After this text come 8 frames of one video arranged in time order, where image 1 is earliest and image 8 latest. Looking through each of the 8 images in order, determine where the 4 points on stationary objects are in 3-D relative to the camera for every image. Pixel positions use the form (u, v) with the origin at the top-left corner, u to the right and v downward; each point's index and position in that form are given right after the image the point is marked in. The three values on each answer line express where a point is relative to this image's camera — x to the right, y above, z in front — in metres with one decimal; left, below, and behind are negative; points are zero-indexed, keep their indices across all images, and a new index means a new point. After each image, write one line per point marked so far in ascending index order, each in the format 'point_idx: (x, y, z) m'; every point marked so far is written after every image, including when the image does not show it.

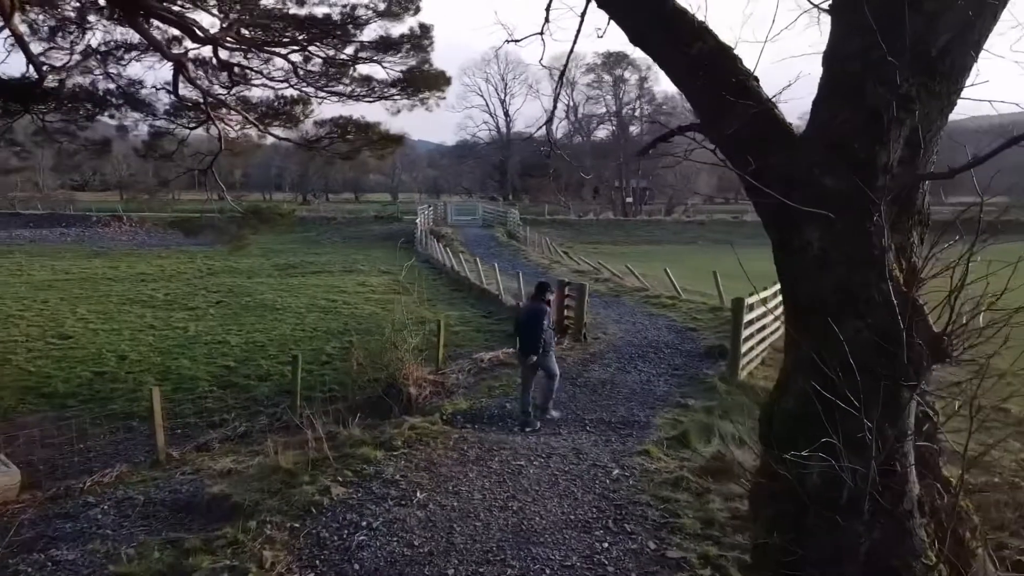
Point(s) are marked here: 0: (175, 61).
0: (-5.2, +3.5, +11.4) m
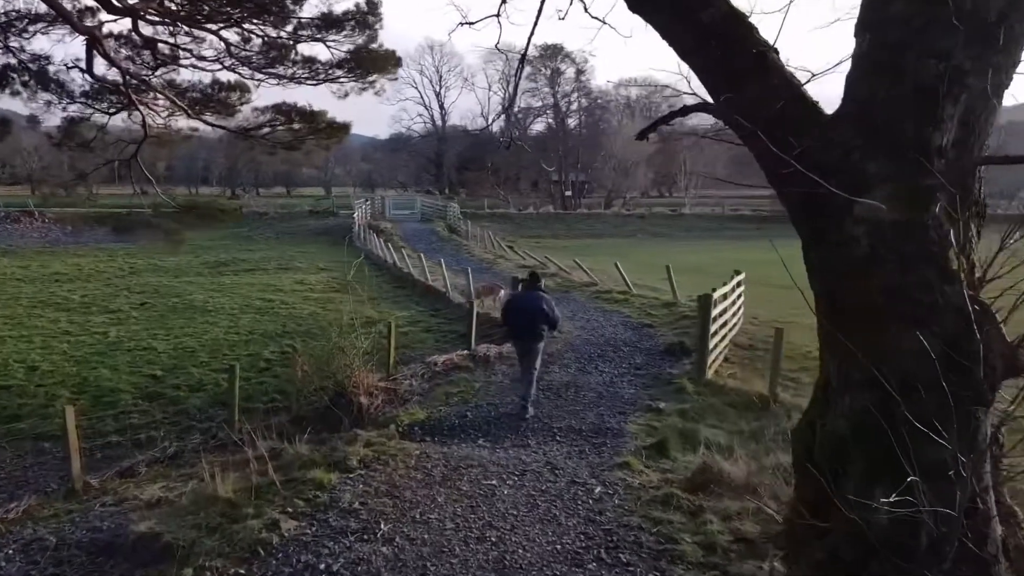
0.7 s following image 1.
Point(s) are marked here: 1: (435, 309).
0: (-5.8, +3.5, +10.1) m
1: (-2.0, -0.5, +19.2) m
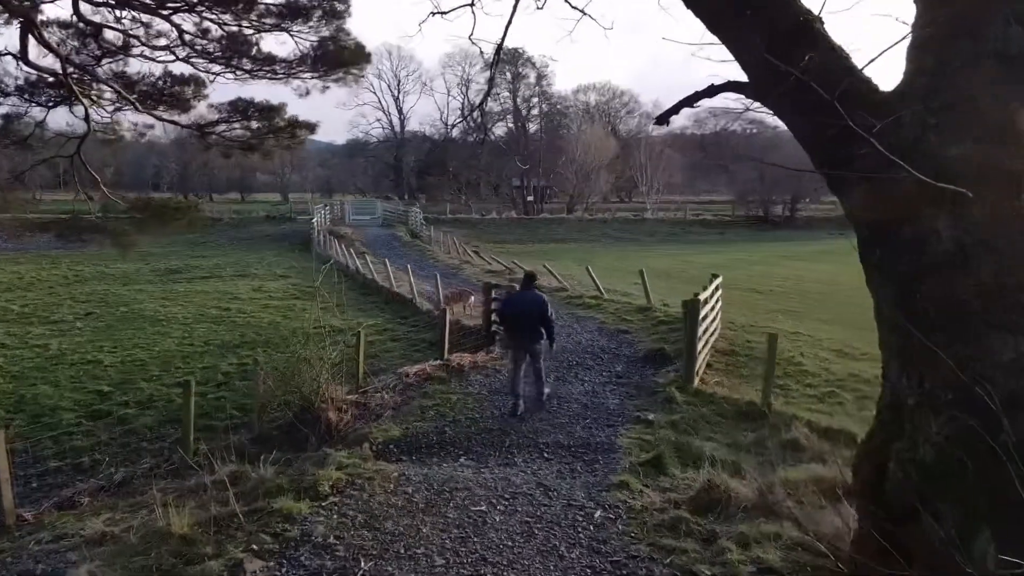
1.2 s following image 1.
0: (-6.1, +3.4, +9.2) m
1: (-2.7, -0.7, +18.4) m
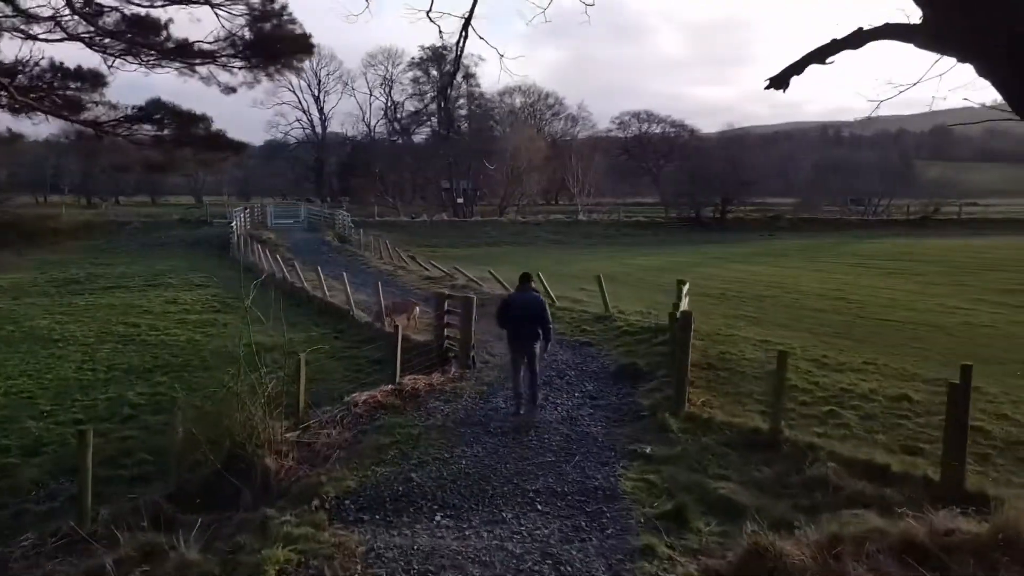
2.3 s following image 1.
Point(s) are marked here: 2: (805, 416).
0: (-6.3, +3.1, +7.1) m
1: (-3.9, -1.0, +16.7) m
2: (+3.8, -1.7, +9.7) m
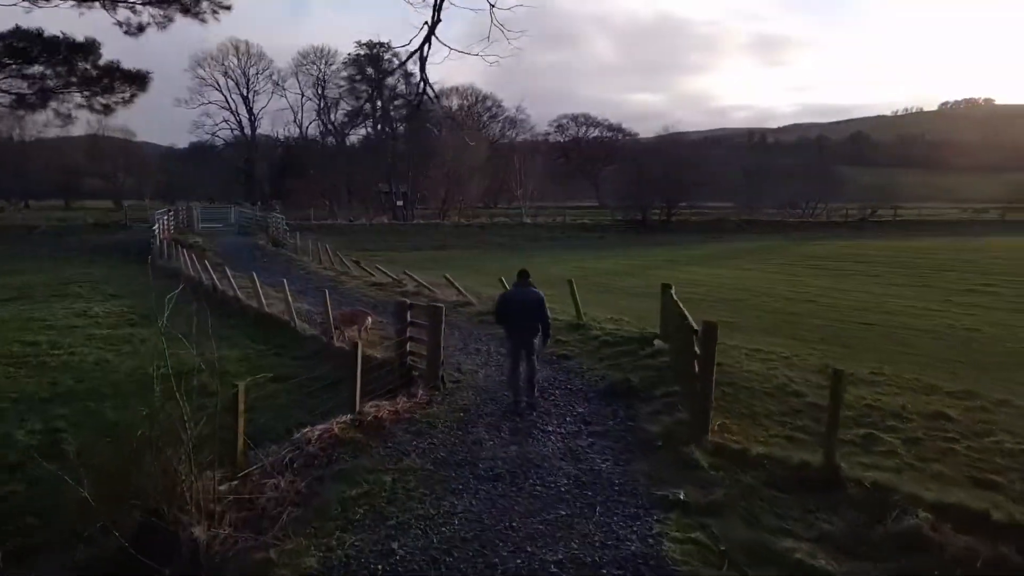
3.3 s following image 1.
0: (-6.2, +3.0, +4.9) m
1: (-4.6, -1.1, +14.6) m
2: (+3.7, -1.7, +8.3) m
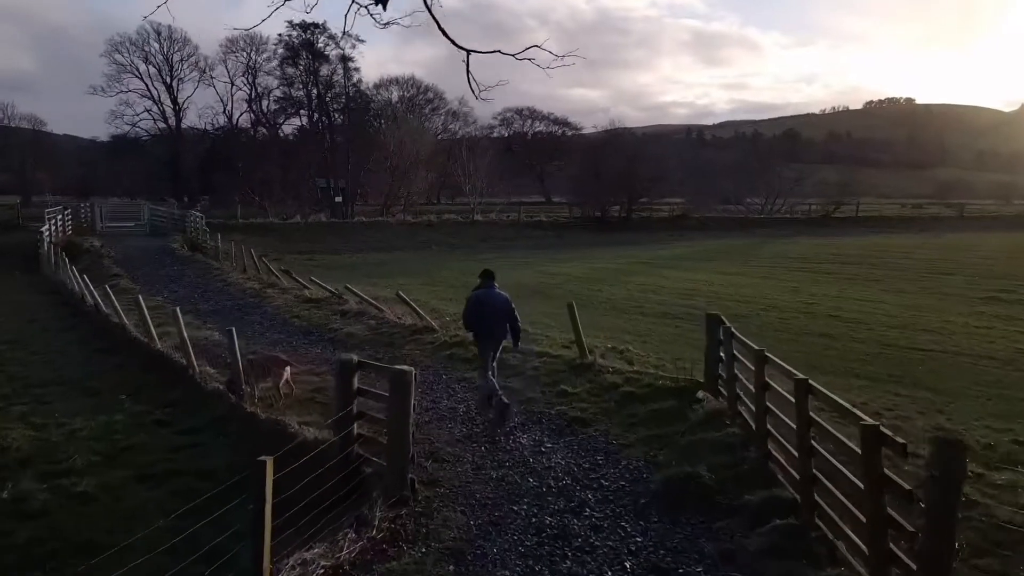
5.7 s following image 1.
0: (-5.7, +2.4, +0.4) m
1: (-4.8, -1.6, +10.2) m
2: (+4.0, -2.2, +4.6) m
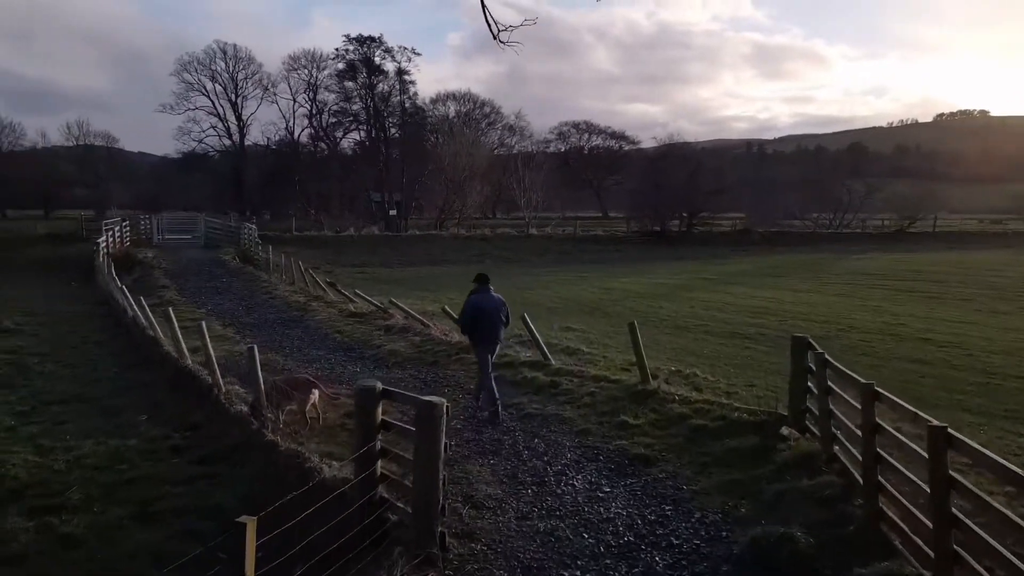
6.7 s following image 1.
0: (-5.7, +2.5, -0.3) m
1: (-4.1, -1.8, +9.4) m
2: (+4.2, -2.3, +3.1) m
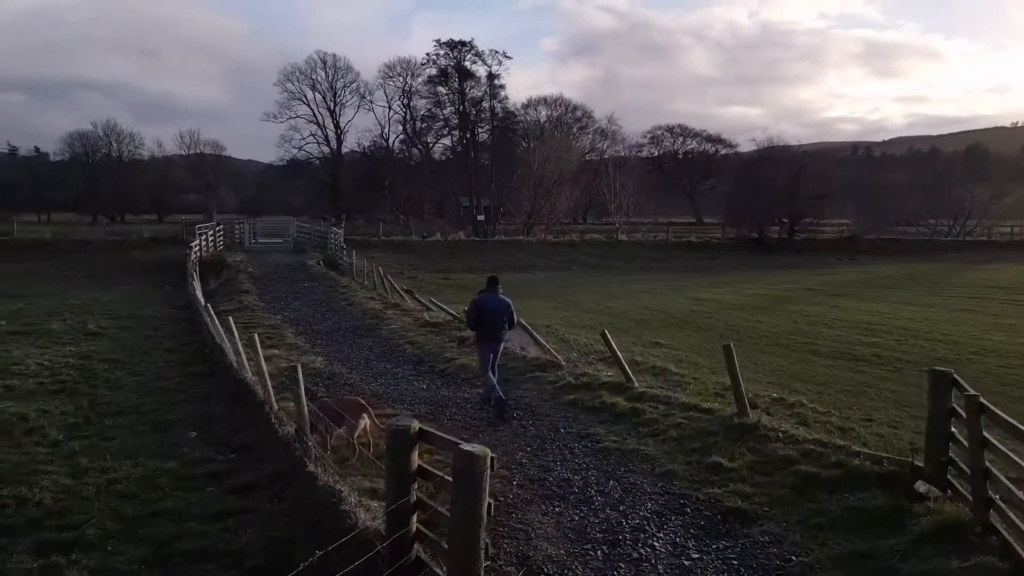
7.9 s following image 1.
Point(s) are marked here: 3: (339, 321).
0: (-6.0, +2.4, -0.7) m
1: (-3.3, -1.9, +8.6) m
2: (+4.2, -2.5, +1.4) m
3: (-4.2, -0.8, +18.1) m
